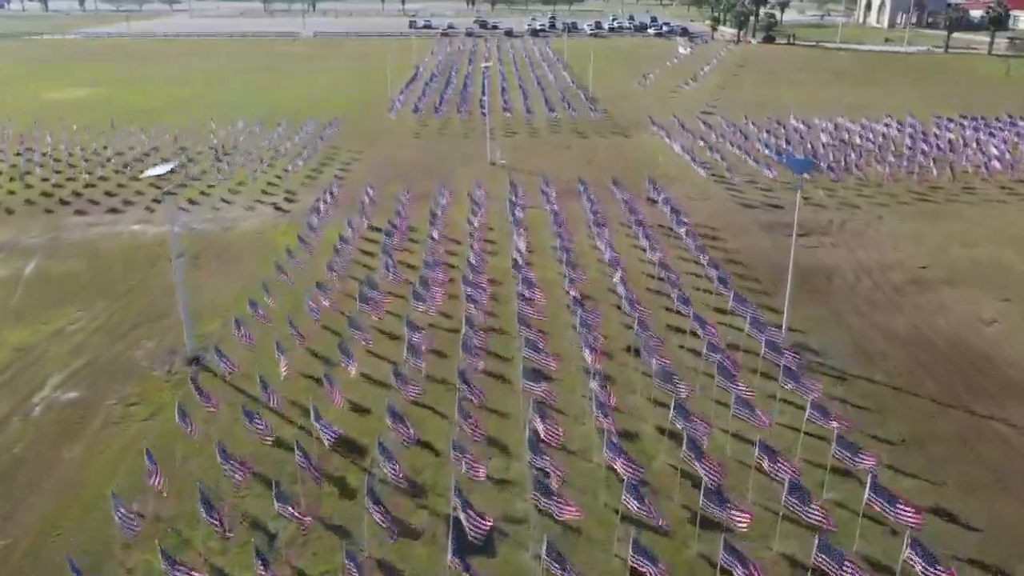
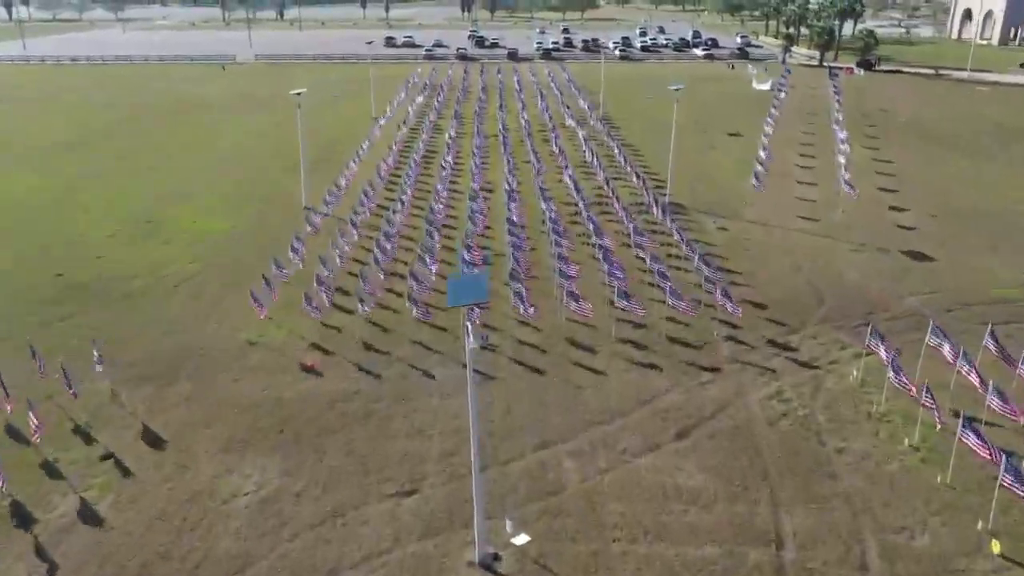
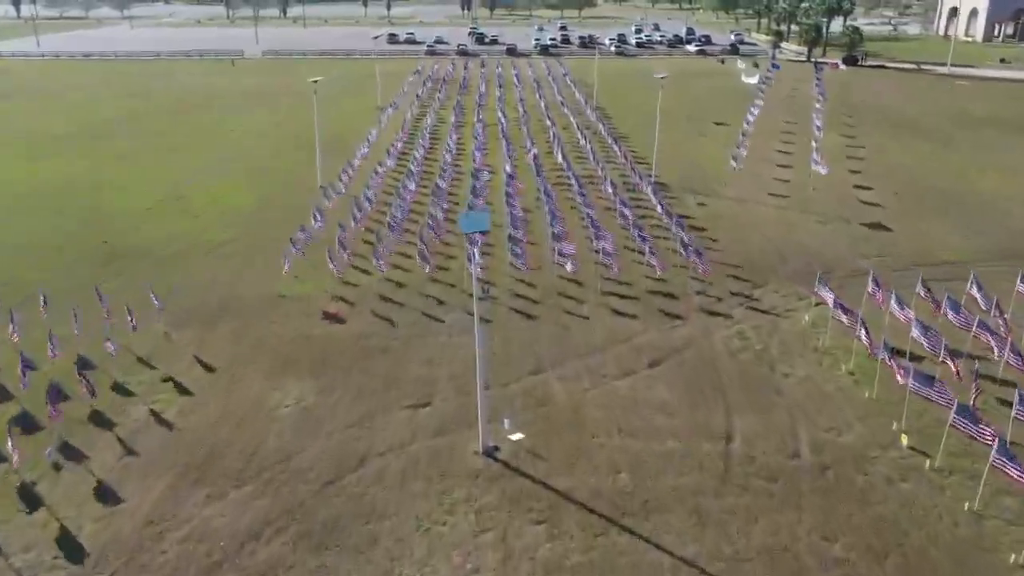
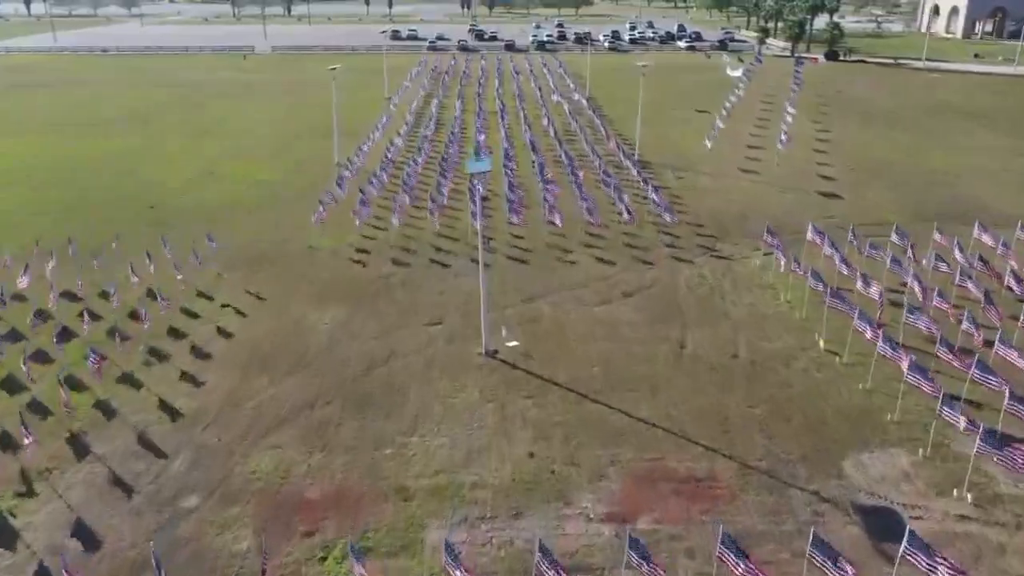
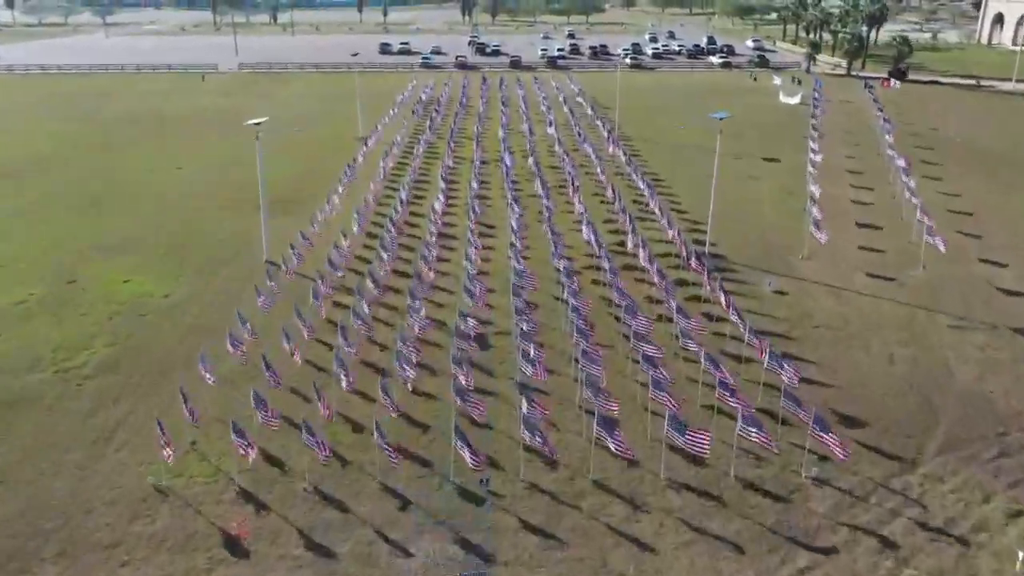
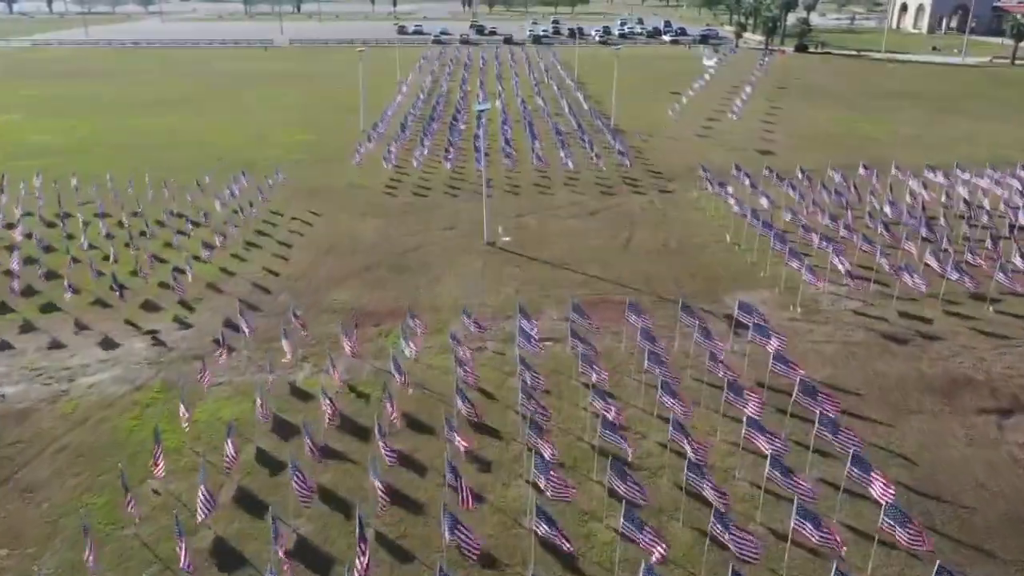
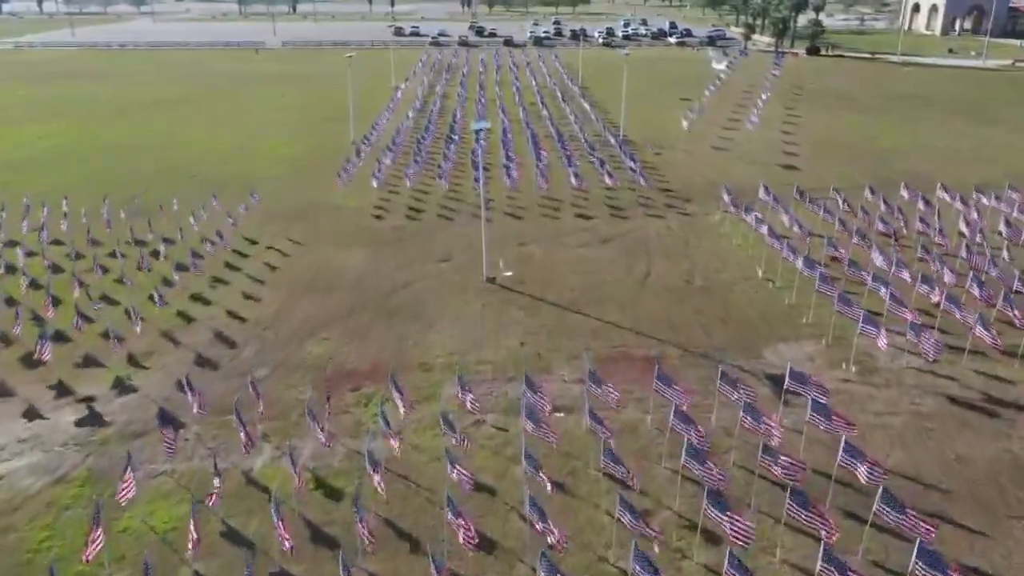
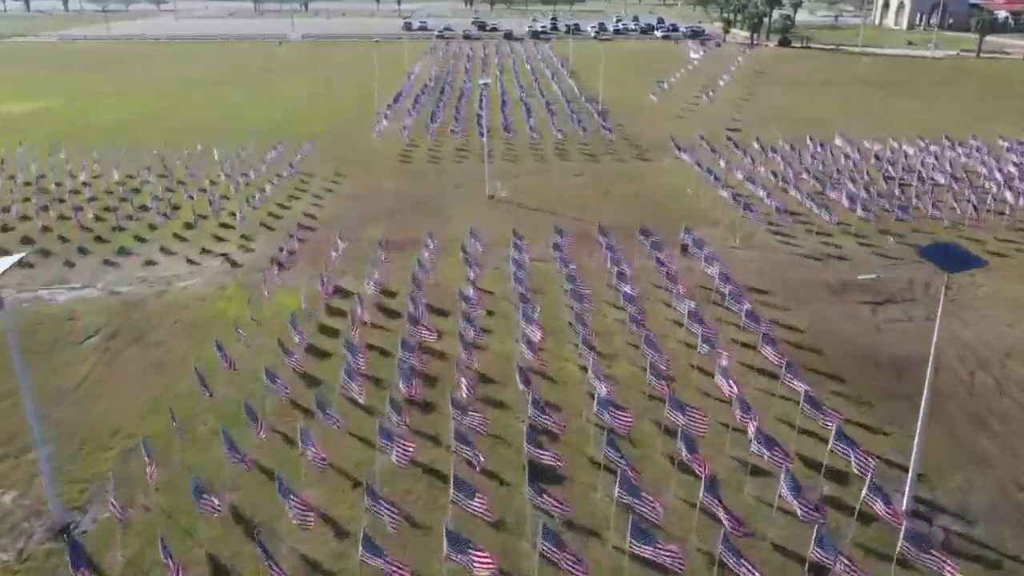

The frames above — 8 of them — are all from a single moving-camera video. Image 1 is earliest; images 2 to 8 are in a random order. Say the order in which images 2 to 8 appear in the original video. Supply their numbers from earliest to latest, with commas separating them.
8, 6, 7, 4, 3, 2, 5
